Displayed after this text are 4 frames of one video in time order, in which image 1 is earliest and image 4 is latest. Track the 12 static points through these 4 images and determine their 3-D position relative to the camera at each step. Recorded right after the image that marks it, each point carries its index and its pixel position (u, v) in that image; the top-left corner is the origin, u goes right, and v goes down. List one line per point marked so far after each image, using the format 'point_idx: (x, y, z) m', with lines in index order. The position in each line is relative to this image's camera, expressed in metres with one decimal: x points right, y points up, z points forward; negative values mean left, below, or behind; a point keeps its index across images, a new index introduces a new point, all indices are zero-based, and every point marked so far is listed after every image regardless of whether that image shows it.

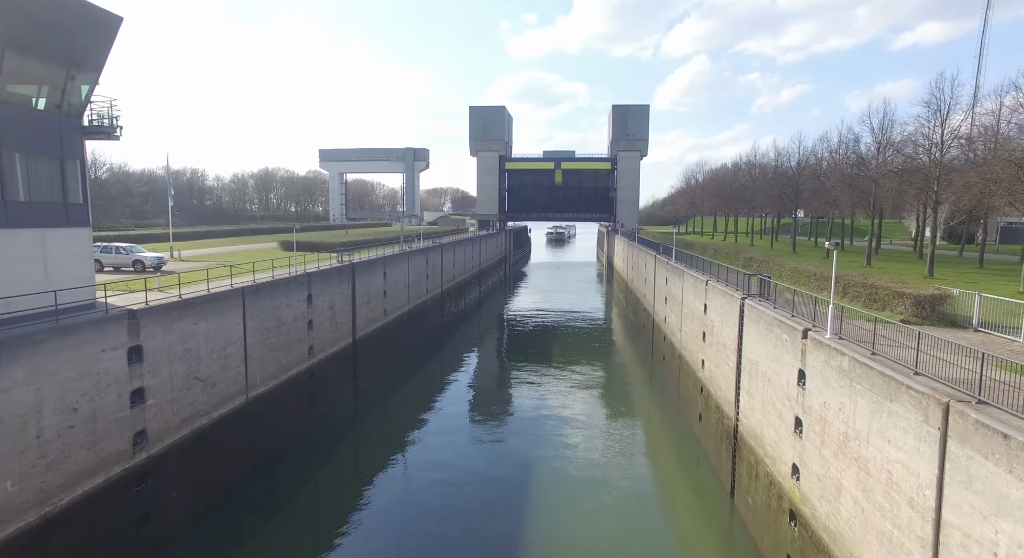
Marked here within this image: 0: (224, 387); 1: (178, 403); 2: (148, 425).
0: (-8.0, -3.0, +15.9) m
1: (-8.1, -3.0, +13.9) m
2: (-8.2, -3.3, +12.8) m
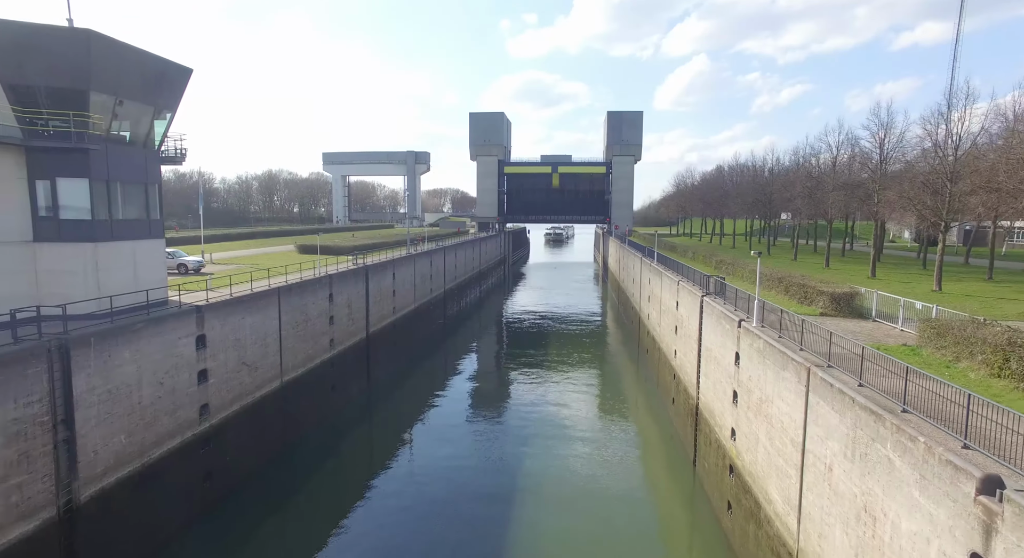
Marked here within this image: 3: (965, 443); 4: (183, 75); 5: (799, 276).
0: (-8.1, -3.0, +18.7) m
1: (-8.2, -3.0, +16.7) m
2: (-8.3, -3.3, +15.7) m
3: (+4.8, -1.7, +6.1) m
4: (-8.5, +5.3, +14.6) m
5: (+9.5, +0.1, +18.9) m
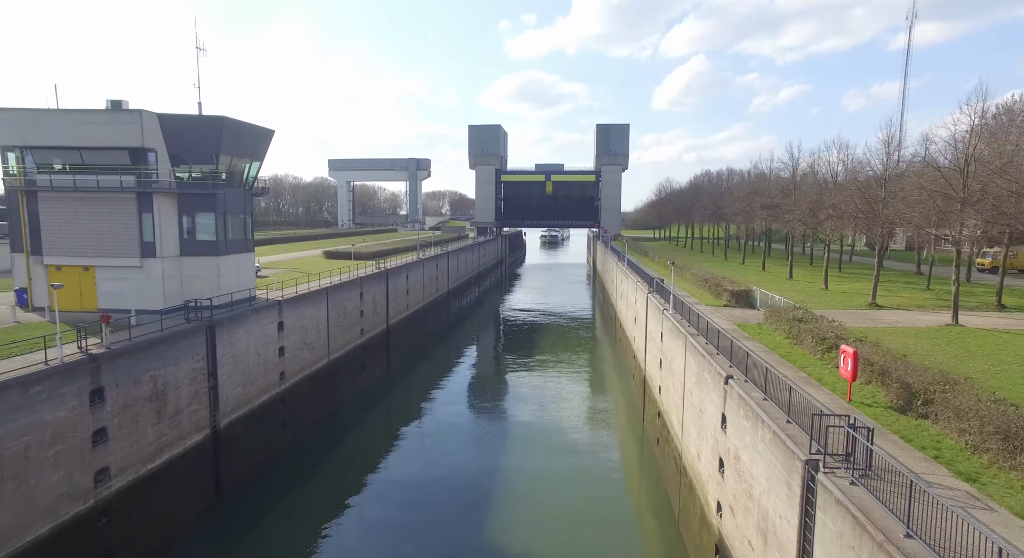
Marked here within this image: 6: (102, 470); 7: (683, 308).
0: (-8.4, -3.1, +24.5) m
1: (-8.5, -3.1, +22.5) m
2: (-8.5, -3.4, +21.4) m
3: (+4.6, -1.8, +11.9) m
4: (-8.8, +5.2, +20.4) m
5: (+9.2, 0.0, +24.7) m
6: (-8.8, -4.1, +12.3) m
7: (+5.7, -1.0, +18.8) m
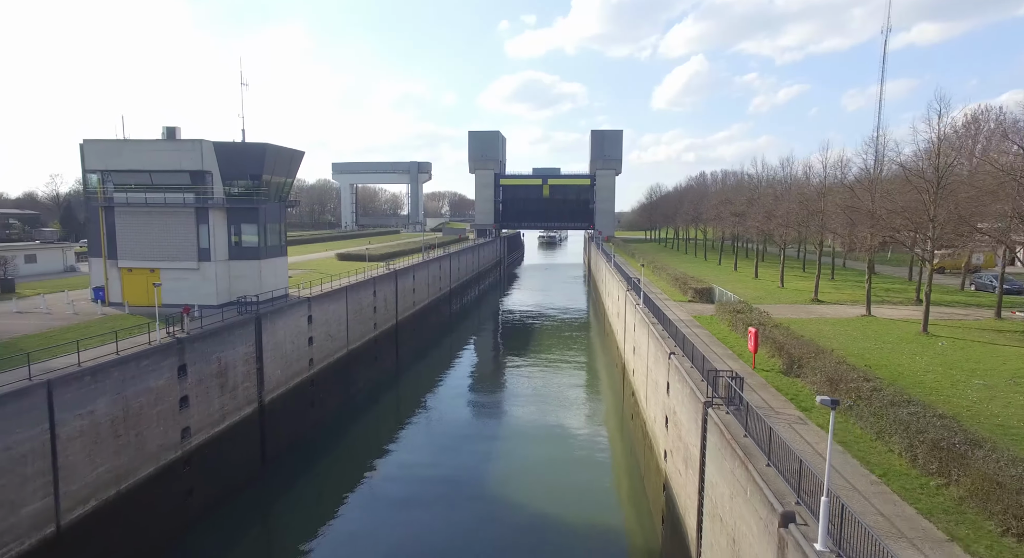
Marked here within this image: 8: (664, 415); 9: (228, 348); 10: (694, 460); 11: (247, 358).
0: (-8.6, -3.1, +27.9) m
1: (-8.7, -3.1, +25.9) m
2: (-8.7, -3.4, +24.8) m
3: (+4.4, -1.8, +15.3) m
4: (-9.0, +5.2, +23.8) m
5: (+9.1, +0.1, +28.1) m
6: (-9.0, -4.1, +15.6) m
7: (+5.5, -0.9, +22.2) m
8: (+4.1, -3.6, +15.1) m
9: (-8.9, -2.2, +17.7) m
10: (+3.6, -3.6, +11.2) m
11: (-8.8, -2.6, +18.9) m
